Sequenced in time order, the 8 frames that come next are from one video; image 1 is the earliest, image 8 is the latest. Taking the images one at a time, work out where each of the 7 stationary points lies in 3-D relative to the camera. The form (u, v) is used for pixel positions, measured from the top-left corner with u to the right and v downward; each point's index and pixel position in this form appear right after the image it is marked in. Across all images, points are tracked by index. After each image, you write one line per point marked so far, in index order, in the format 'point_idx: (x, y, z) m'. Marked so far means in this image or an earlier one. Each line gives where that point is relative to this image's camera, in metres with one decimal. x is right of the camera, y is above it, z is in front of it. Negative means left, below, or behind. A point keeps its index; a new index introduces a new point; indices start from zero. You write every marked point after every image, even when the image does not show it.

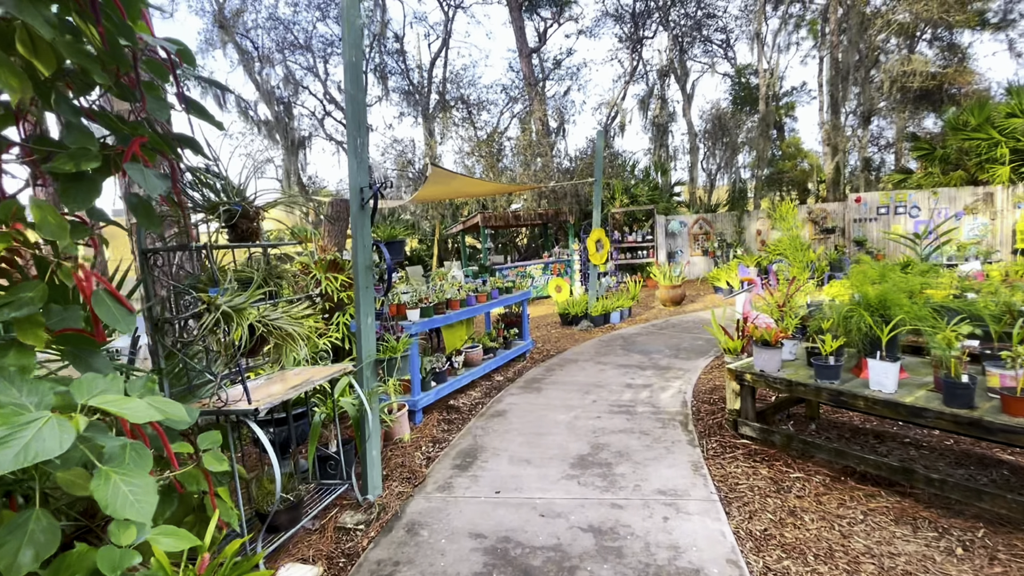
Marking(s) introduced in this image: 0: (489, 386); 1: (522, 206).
0: (-0.2, -0.9, +4.9) m
1: (+0.2, +1.9, +11.9) m
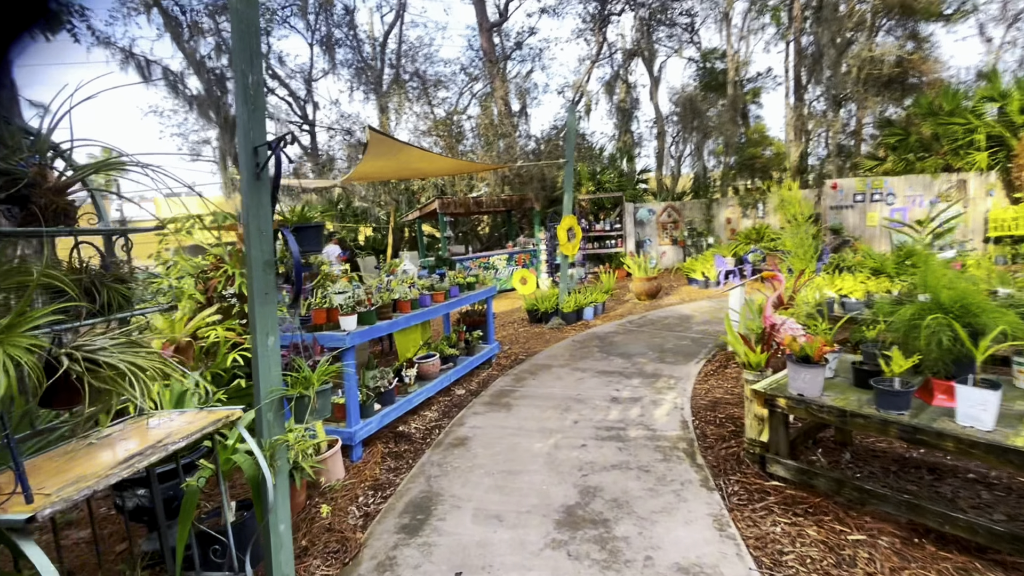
0: (-0.5, -0.9, +4.1) m
1: (-0.6, +2.0, +11.0) m
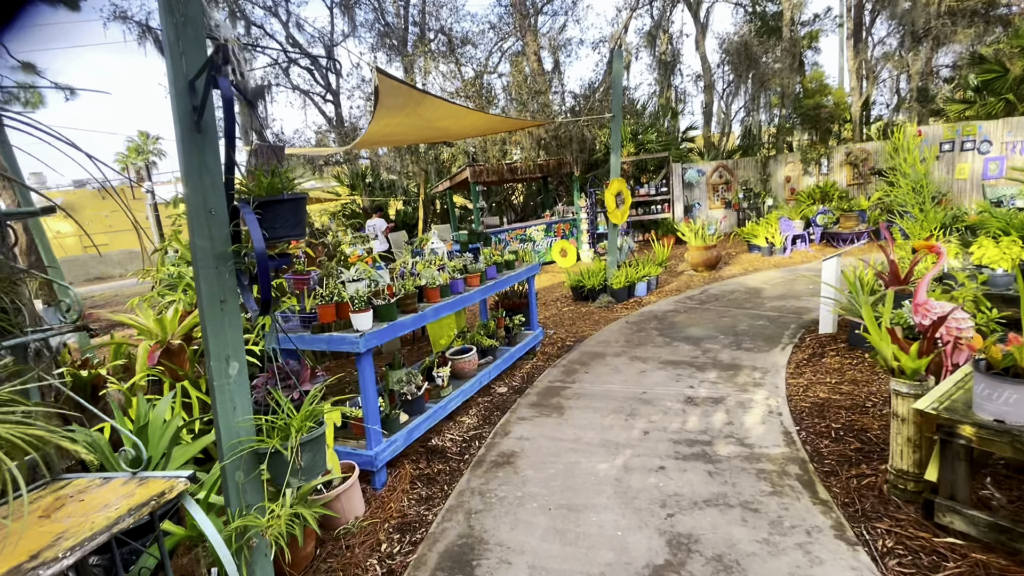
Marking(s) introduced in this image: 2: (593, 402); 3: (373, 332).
0: (-0.2, -0.8, +3.5) m
1: (+0.1, +2.5, +10.2) m
2: (+0.5, -0.7, +3.3) m
3: (-0.6, -0.2, +2.4) m
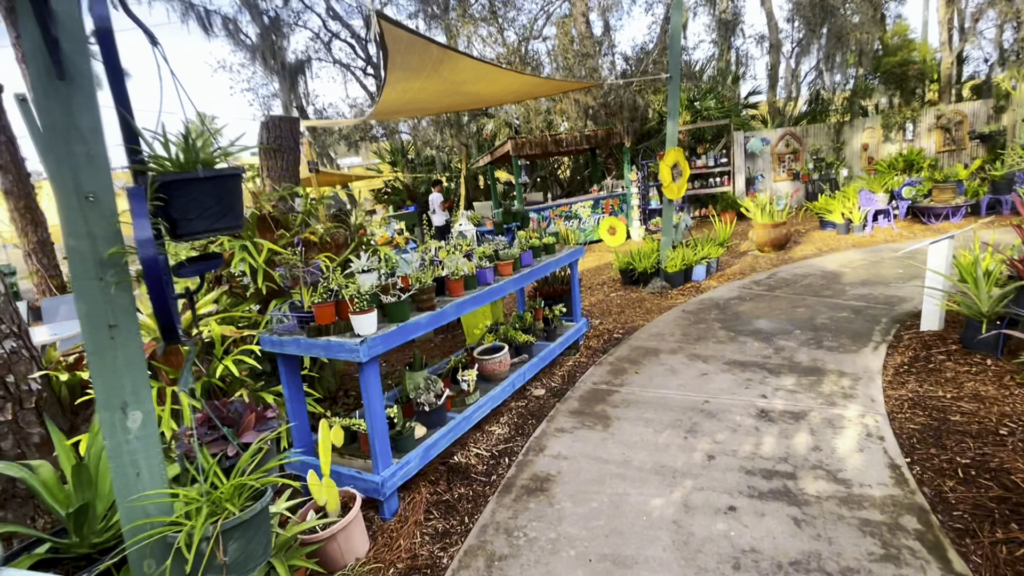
0: (+0.1, -0.7, +3.1) m
1: (+1.0, +2.9, +9.6) m
2: (+0.7, -0.7, +2.9) m
3: (-0.5, -0.2, +2.0) m
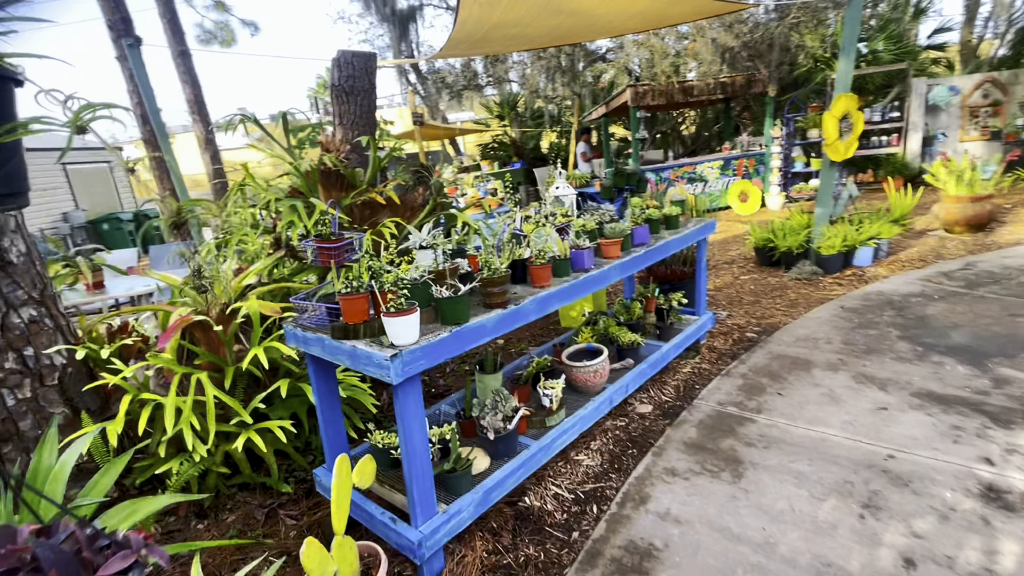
0: (+0.5, -0.6, +2.4) m
1: (+2.8, +3.3, +8.3) m
2: (+1.1, -0.7, +2.0) m
3: (-0.3, -0.2, +1.4) m
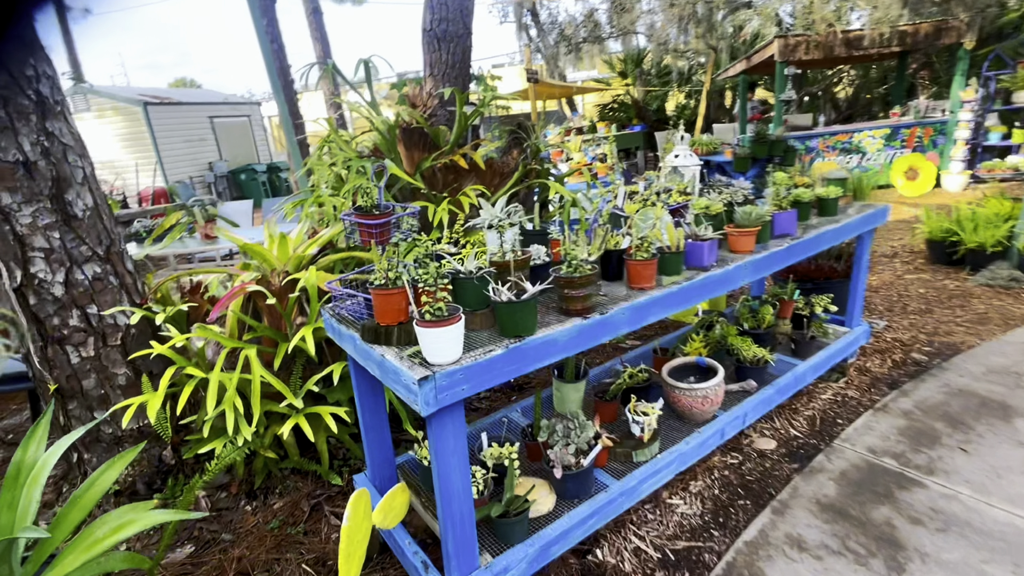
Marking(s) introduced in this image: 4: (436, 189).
0: (+0.8, -0.6, +1.9) m
1: (+4.6, +3.4, +6.9) m
2: (+1.3, -0.7, +1.4) m
3: (-0.1, -0.2, +1.1) m
4: (-0.3, +0.5, +2.5) m
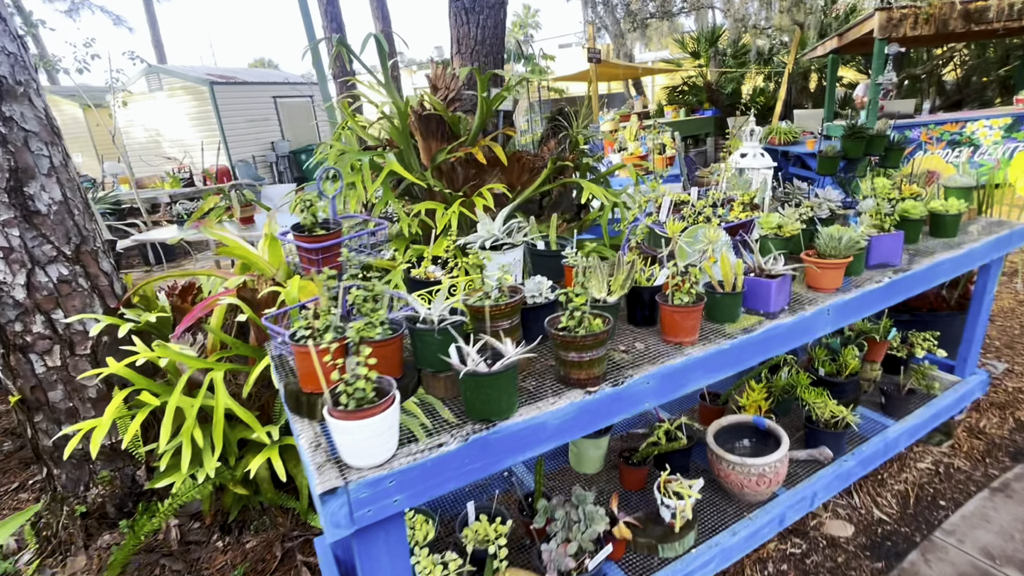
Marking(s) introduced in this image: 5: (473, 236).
0: (+0.8, -0.8, +1.5) m
1: (+5.3, +3.3, +5.9) m
2: (+1.2, -0.9, +1.0) m
3: (-0.2, -0.3, +0.7) m
4: (-0.2, +0.4, +2.1) m
5: (-0.1, +0.1, +1.2) m
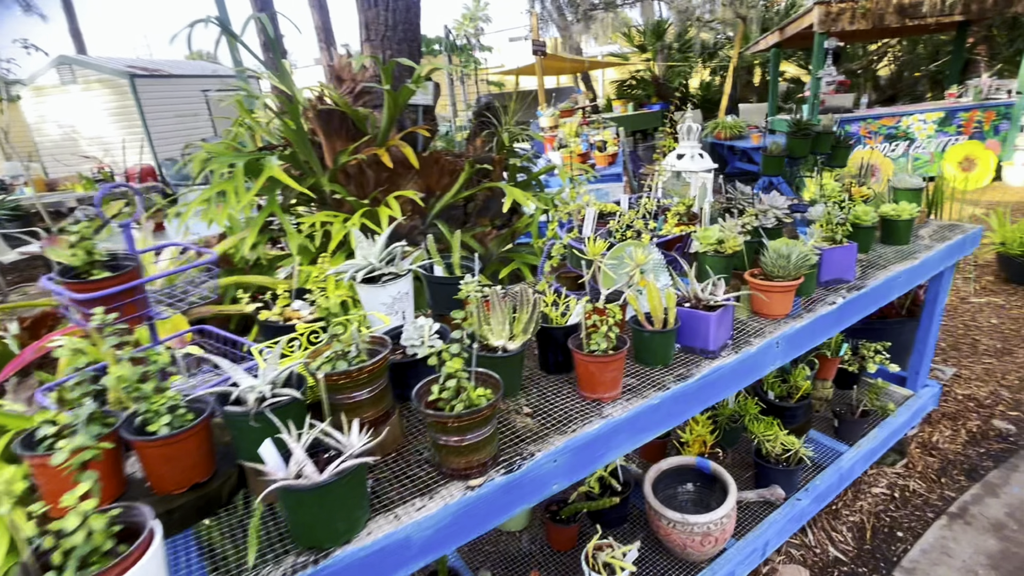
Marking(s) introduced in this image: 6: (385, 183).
0: (+0.6, -0.8, +1.3) m
1: (+4.6, +3.4, +6.0) m
2: (+1.1, -0.9, +0.8) m
3: (-0.3, -0.3, +0.5) m
4: (-0.5, +0.3, +1.9) m
5: (-0.3, 0.0, +1.0) m
6: (-0.5, +0.4, +1.9) m
